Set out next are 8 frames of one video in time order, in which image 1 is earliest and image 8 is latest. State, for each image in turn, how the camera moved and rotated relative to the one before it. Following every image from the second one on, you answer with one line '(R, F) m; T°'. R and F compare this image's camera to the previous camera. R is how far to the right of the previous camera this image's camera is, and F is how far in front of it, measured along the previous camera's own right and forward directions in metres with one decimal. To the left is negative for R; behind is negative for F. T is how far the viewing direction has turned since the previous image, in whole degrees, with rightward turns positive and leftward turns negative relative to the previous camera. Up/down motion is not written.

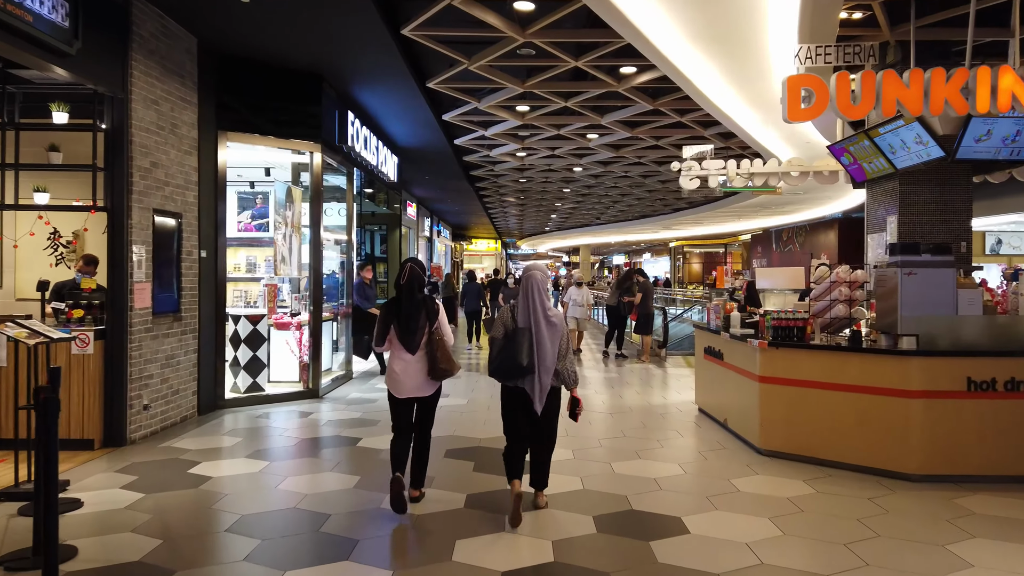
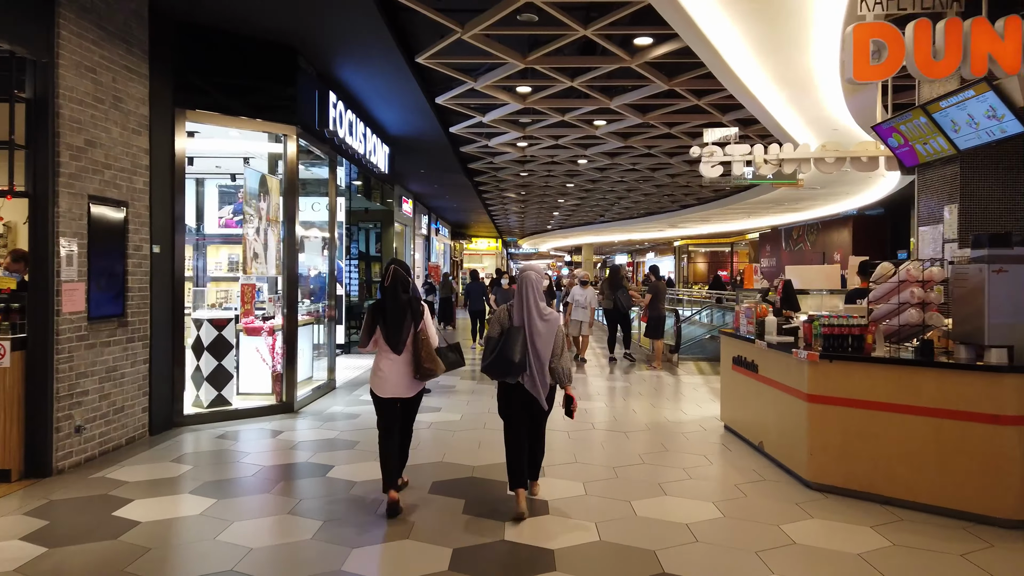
(0.0, +0.7) m; 0°
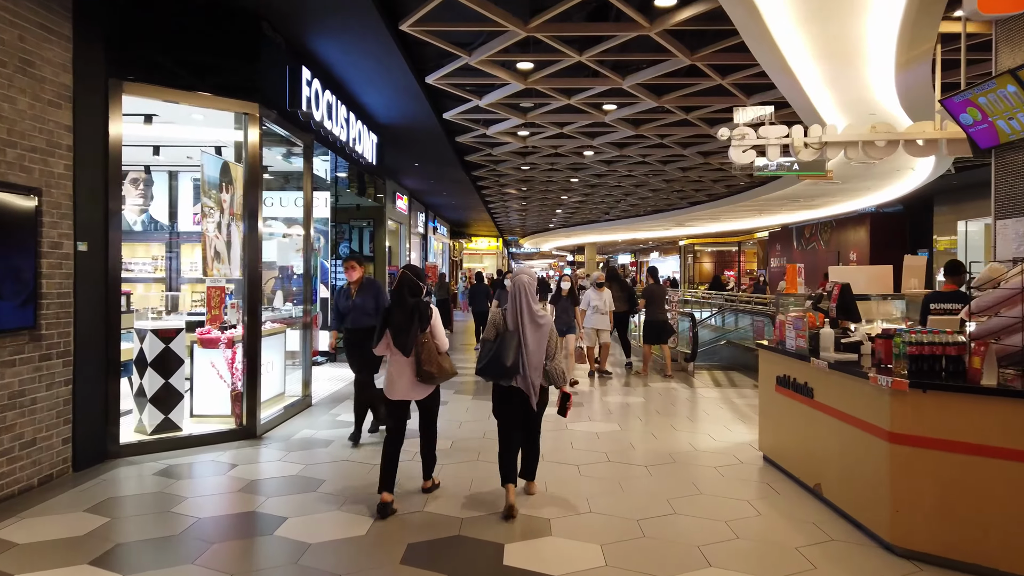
(0.0, +0.8) m; 0°
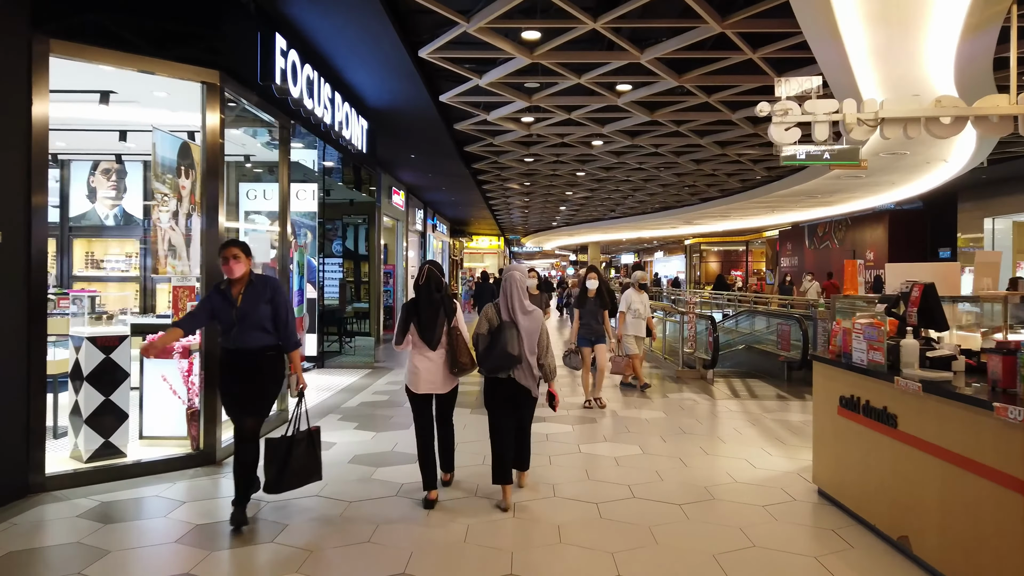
(0.0, +0.7) m; 0°
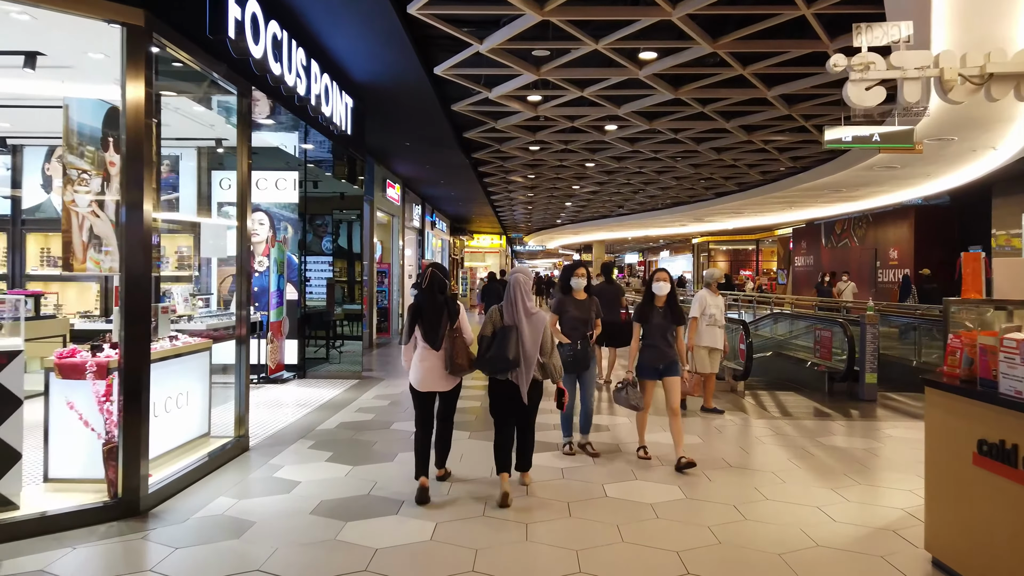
(0.0, +0.9) m; 0°
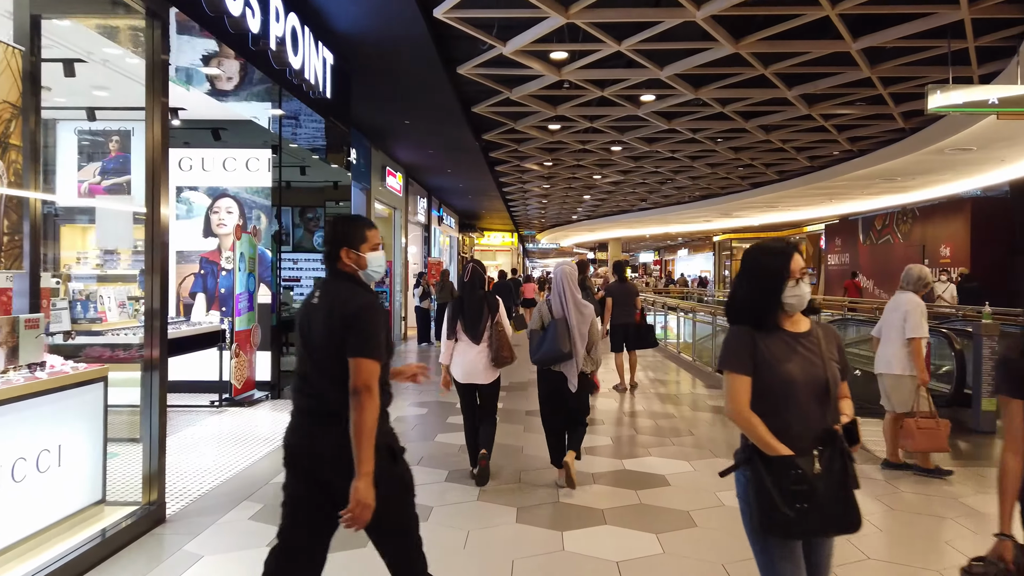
(-0.1, +1.4) m; -1°
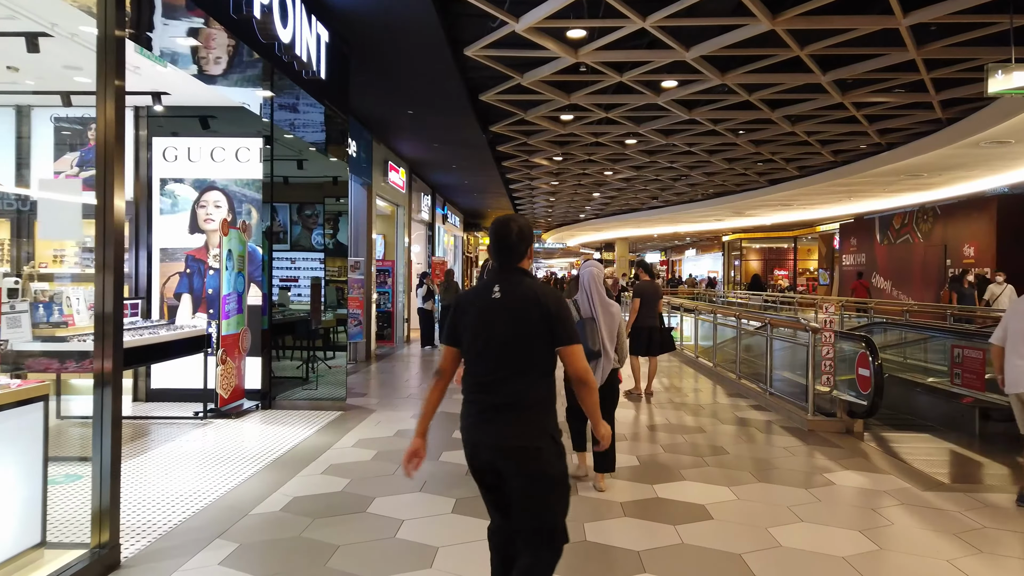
(-0.1, +0.5) m; 0°
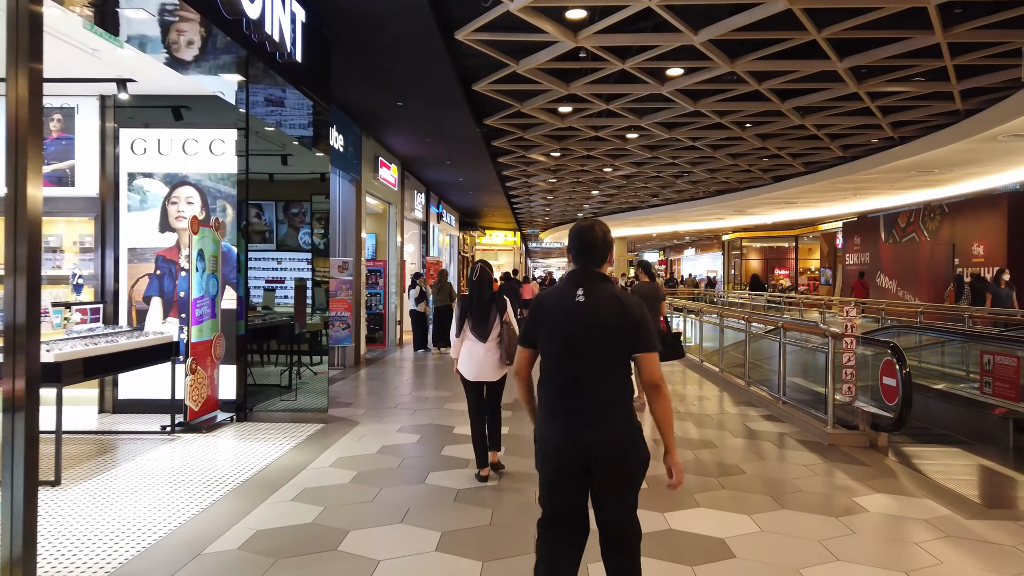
(0.0, +0.4) m; 0°
